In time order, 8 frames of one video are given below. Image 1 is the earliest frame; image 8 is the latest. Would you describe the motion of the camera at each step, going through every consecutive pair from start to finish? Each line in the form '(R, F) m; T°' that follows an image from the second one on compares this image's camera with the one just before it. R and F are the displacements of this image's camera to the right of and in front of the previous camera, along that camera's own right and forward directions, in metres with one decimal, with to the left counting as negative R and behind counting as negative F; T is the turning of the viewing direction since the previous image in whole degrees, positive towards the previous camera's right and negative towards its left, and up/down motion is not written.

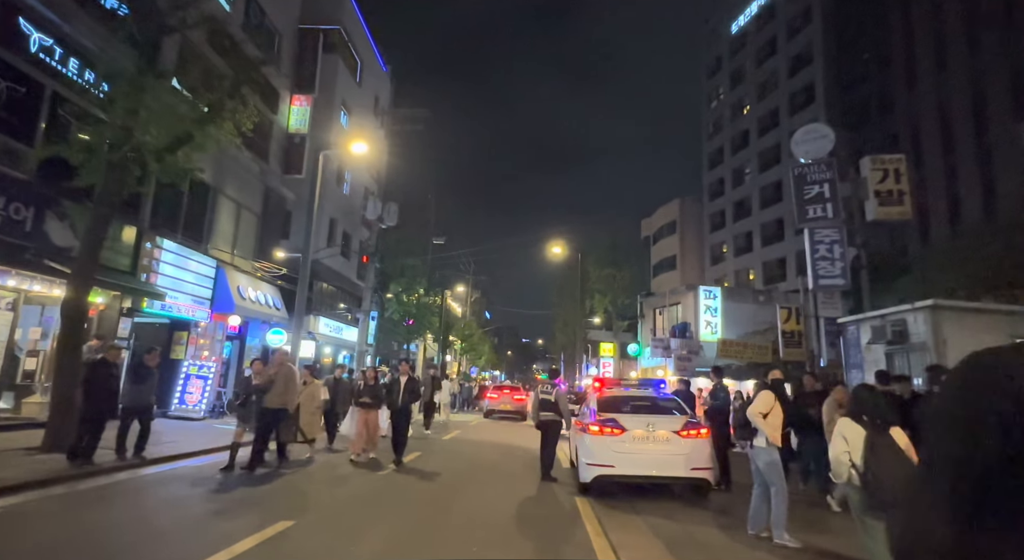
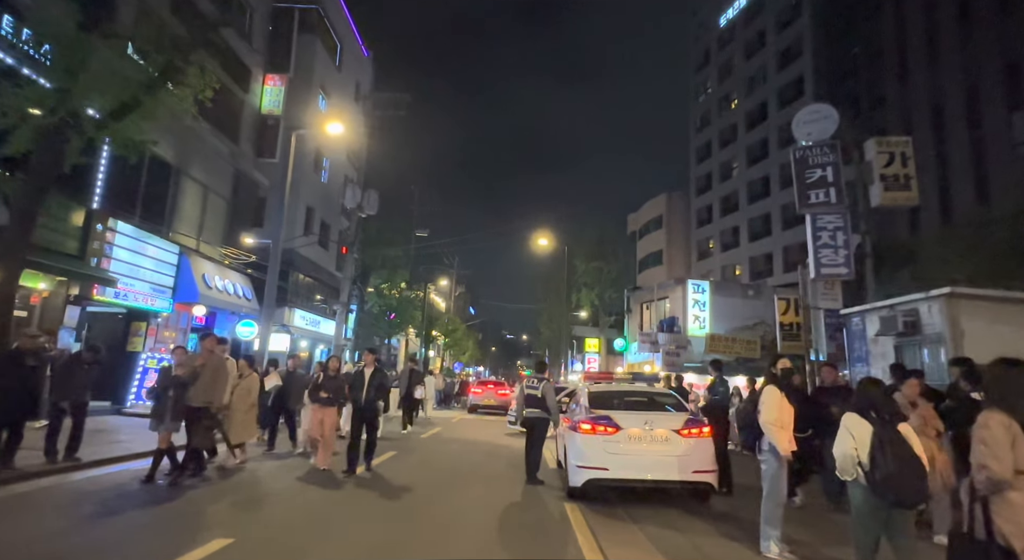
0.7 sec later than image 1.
(0.0, +1.0) m; +1°
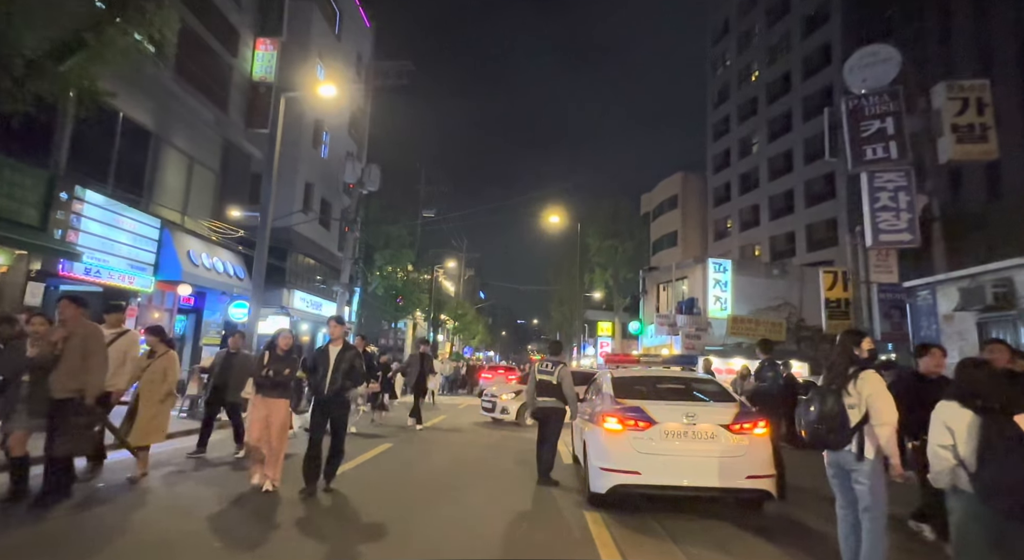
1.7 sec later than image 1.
(0.0, +1.6) m; -1°
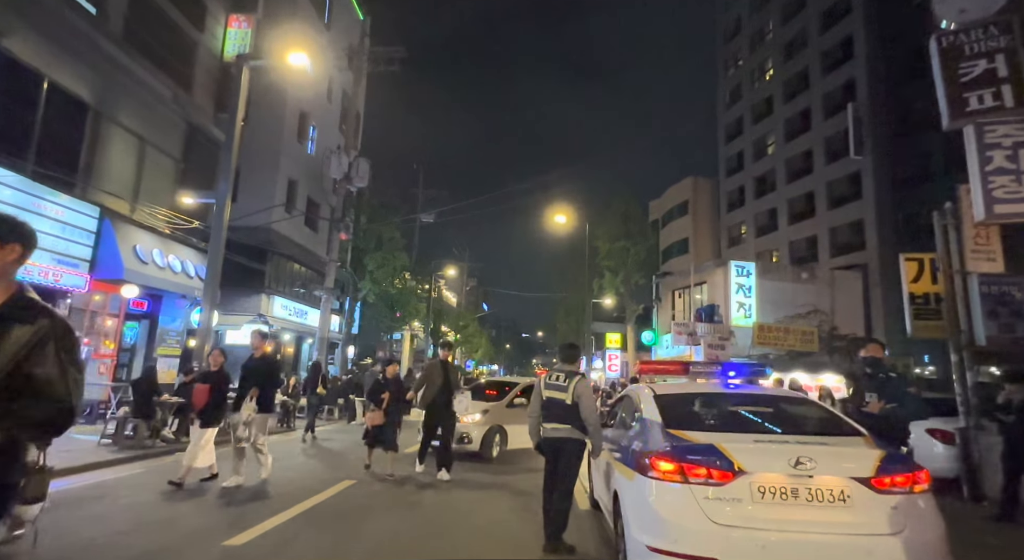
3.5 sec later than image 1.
(+0.1, +2.7) m; 0°
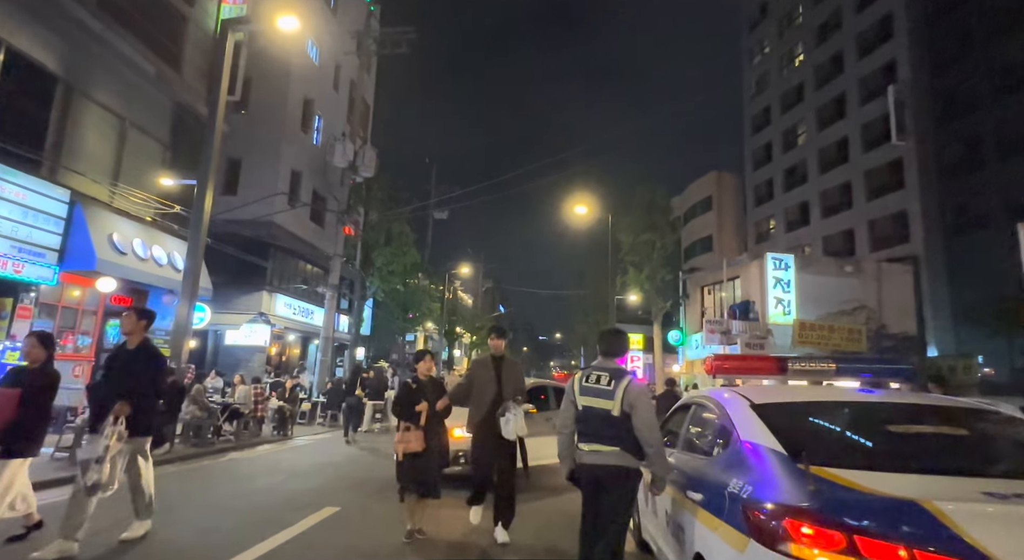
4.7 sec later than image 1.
(0.0, +1.9) m; -2°
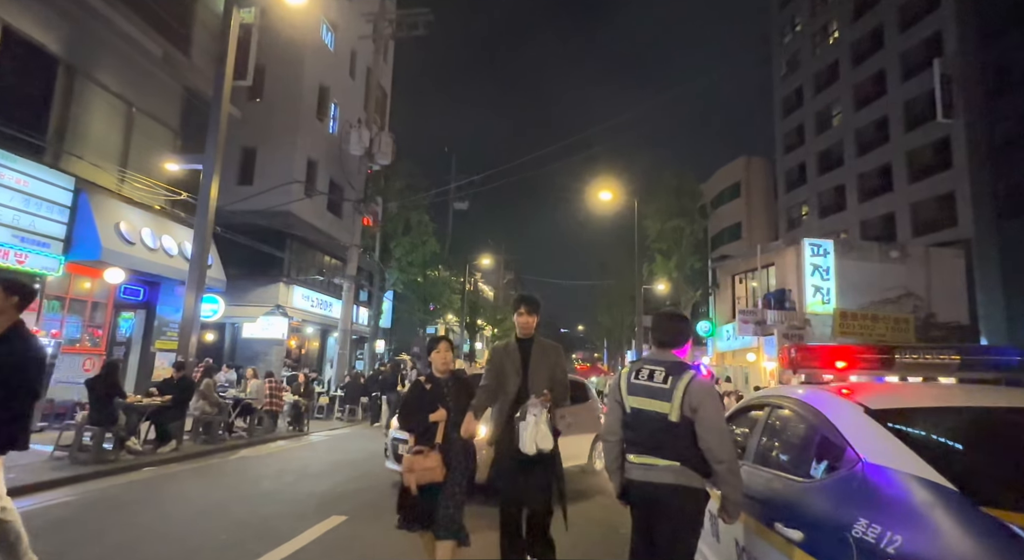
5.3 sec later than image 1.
(-0.1, +0.9) m; -2°
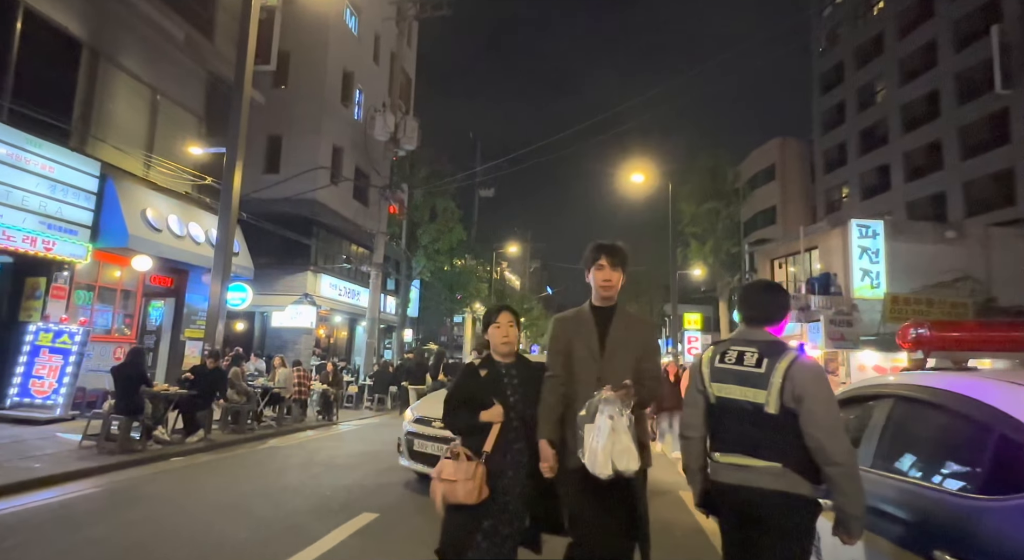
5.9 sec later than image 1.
(-0.2, +0.6) m; -2°
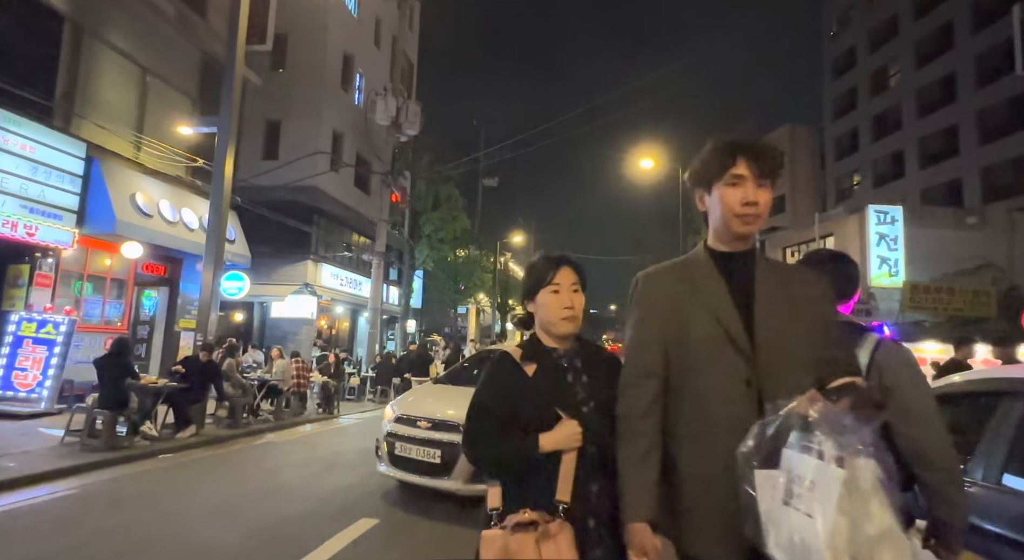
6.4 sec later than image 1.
(-0.1, +0.6) m; 0°
